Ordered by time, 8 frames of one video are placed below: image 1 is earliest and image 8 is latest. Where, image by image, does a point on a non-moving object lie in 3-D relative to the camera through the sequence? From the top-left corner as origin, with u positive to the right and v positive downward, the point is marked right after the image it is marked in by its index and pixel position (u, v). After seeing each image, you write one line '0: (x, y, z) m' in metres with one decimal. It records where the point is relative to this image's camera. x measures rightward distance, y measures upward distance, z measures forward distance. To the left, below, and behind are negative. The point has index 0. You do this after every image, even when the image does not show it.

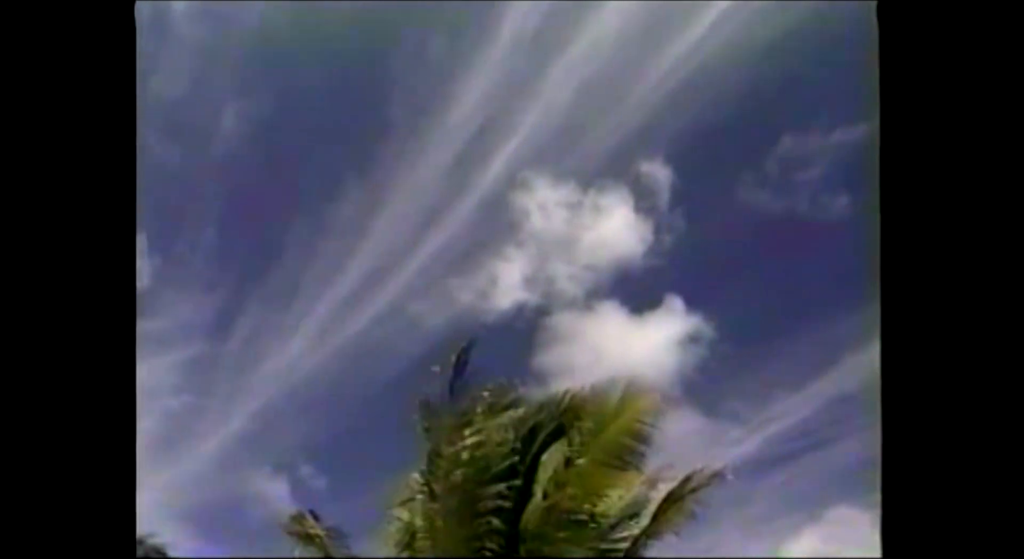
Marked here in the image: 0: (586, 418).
0: (+2.2, -4.0, +15.8) m
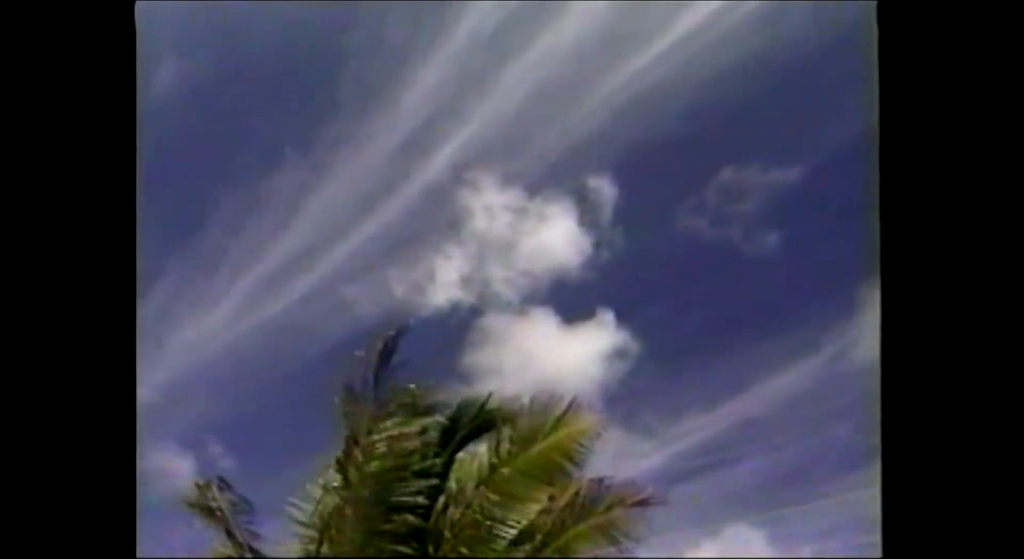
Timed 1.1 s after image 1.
0: (-0.2, -4.2, +16.0) m
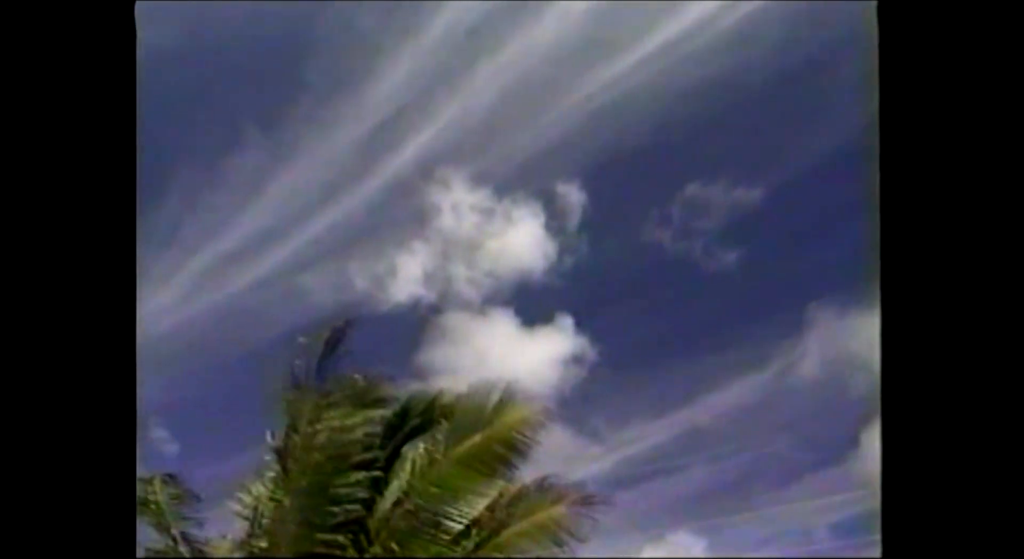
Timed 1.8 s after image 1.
0: (-1.8, -4.2, +16.0) m
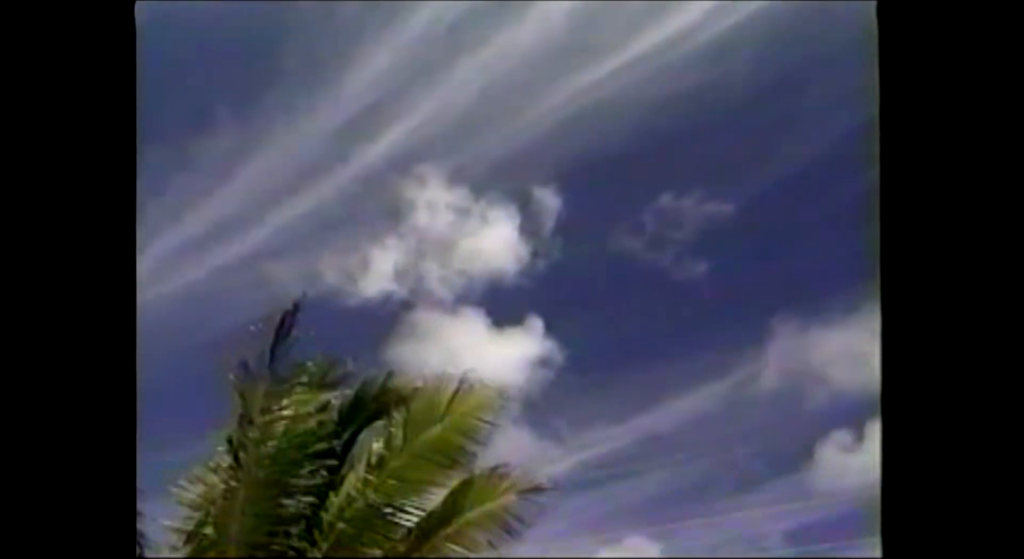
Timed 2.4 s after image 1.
0: (-3.1, -4.0, +16.0) m
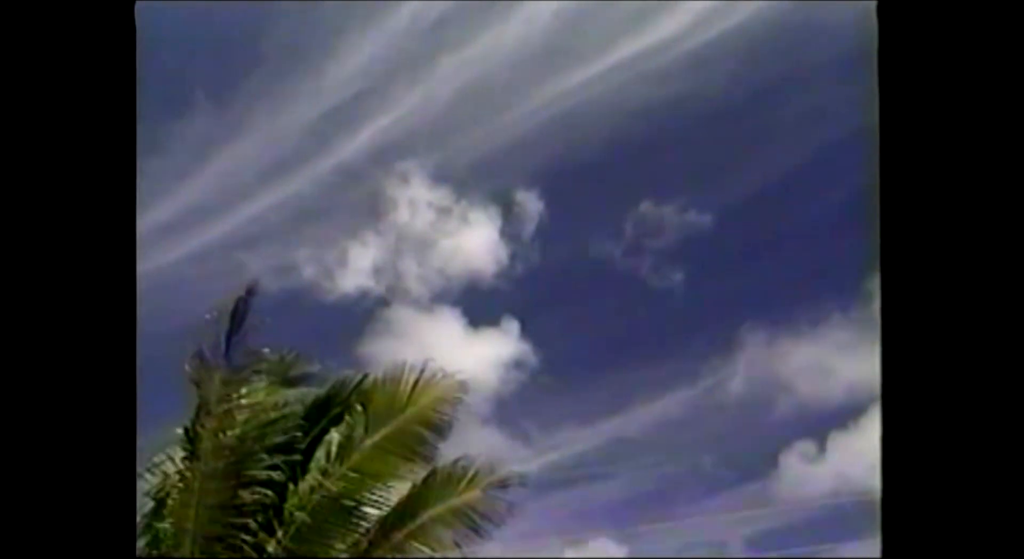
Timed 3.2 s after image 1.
0: (-4.1, -3.8, +16.0) m
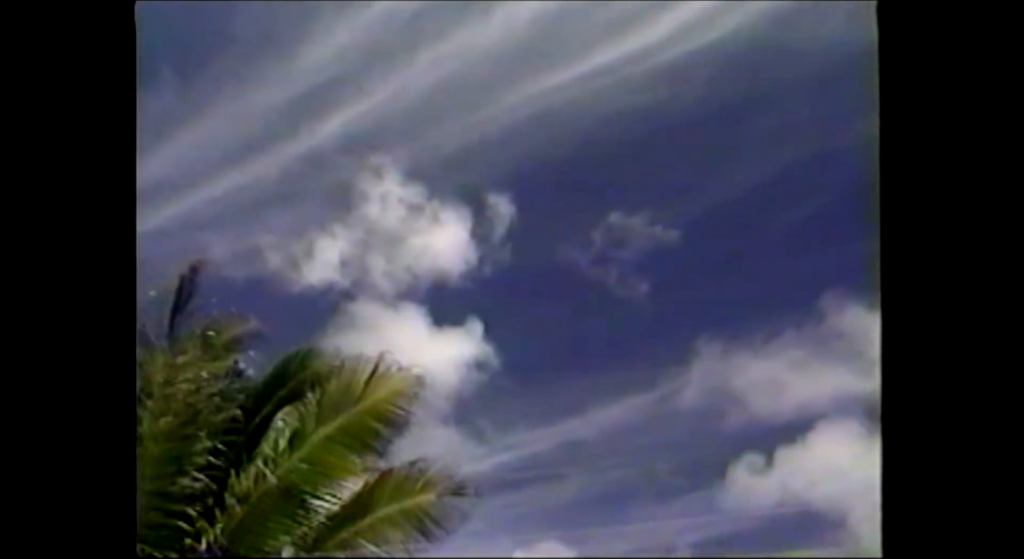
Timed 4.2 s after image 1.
0: (-5.5, -3.4, +15.9) m
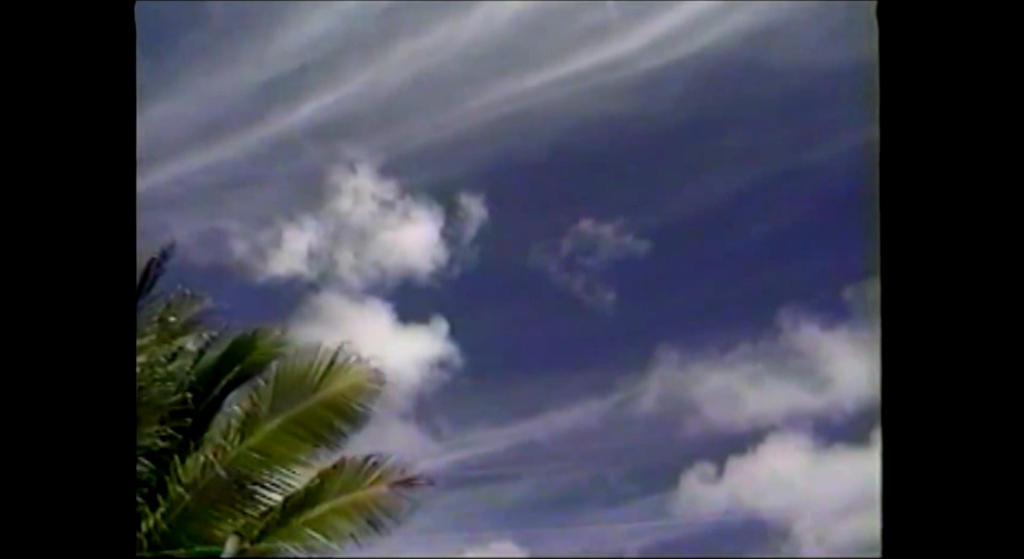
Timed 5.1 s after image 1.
0: (-6.9, -3.0, +15.8) m
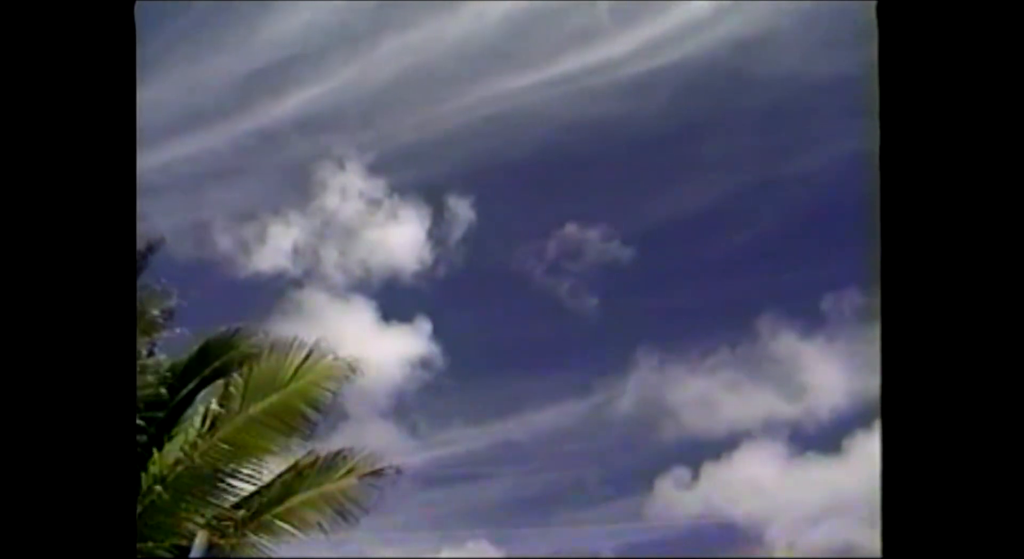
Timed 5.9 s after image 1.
0: (-7.6, -2.8, +15.8) m
